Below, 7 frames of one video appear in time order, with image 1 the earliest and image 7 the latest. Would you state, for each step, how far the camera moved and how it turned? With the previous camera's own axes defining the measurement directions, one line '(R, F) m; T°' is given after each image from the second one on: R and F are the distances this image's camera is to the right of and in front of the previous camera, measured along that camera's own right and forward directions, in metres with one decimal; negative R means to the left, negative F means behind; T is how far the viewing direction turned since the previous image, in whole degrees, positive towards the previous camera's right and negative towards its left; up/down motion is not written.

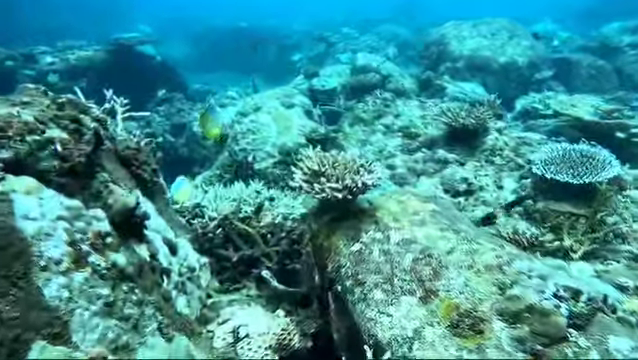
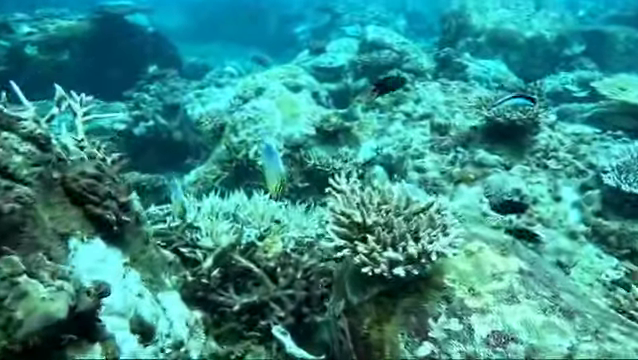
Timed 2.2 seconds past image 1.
(-0.3, +1.3) m; 0°
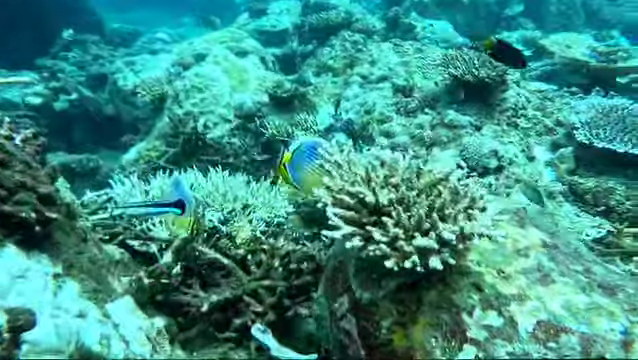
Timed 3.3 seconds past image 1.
(-0.3, +0.6) m; +7°
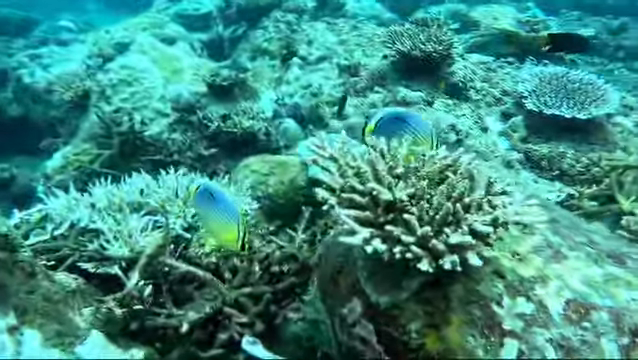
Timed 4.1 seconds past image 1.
(-0.3, +0.3) m; +9°
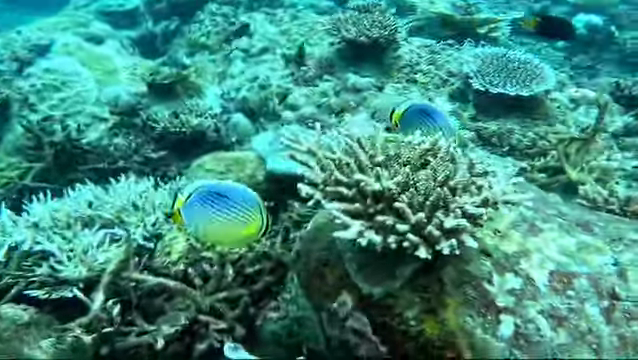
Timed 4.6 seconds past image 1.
(-0.2, +0.1) m; +7°
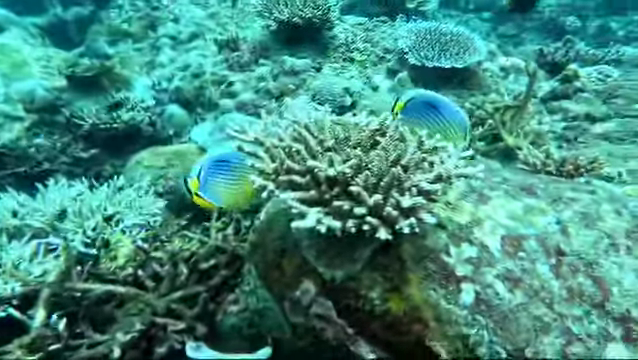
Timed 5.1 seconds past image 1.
(0.0, +0.1) m; +7°
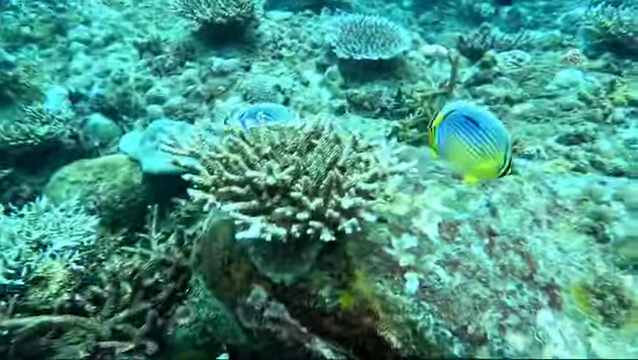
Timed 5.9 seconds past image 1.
(0.0, 0.0) m; +8°
